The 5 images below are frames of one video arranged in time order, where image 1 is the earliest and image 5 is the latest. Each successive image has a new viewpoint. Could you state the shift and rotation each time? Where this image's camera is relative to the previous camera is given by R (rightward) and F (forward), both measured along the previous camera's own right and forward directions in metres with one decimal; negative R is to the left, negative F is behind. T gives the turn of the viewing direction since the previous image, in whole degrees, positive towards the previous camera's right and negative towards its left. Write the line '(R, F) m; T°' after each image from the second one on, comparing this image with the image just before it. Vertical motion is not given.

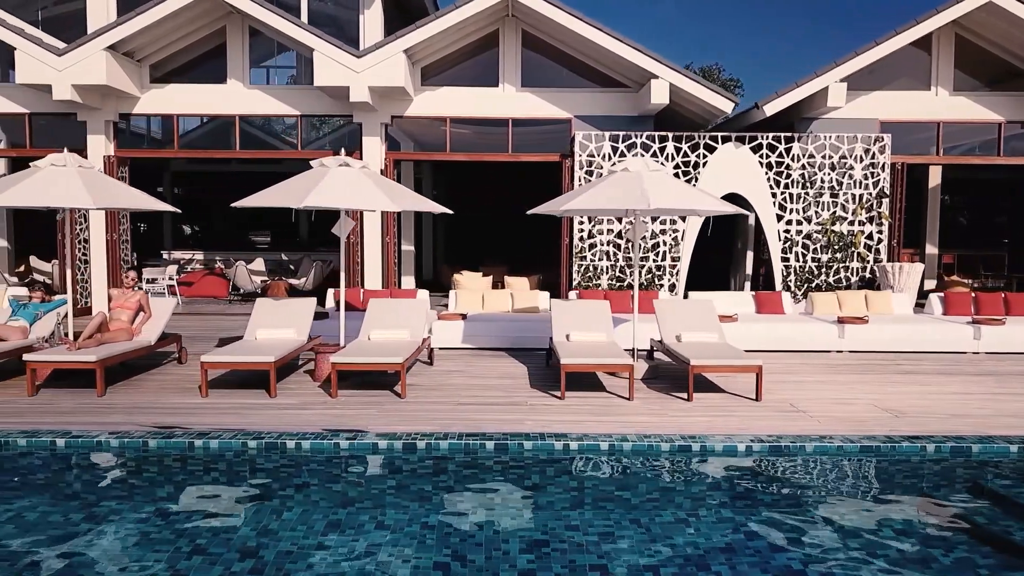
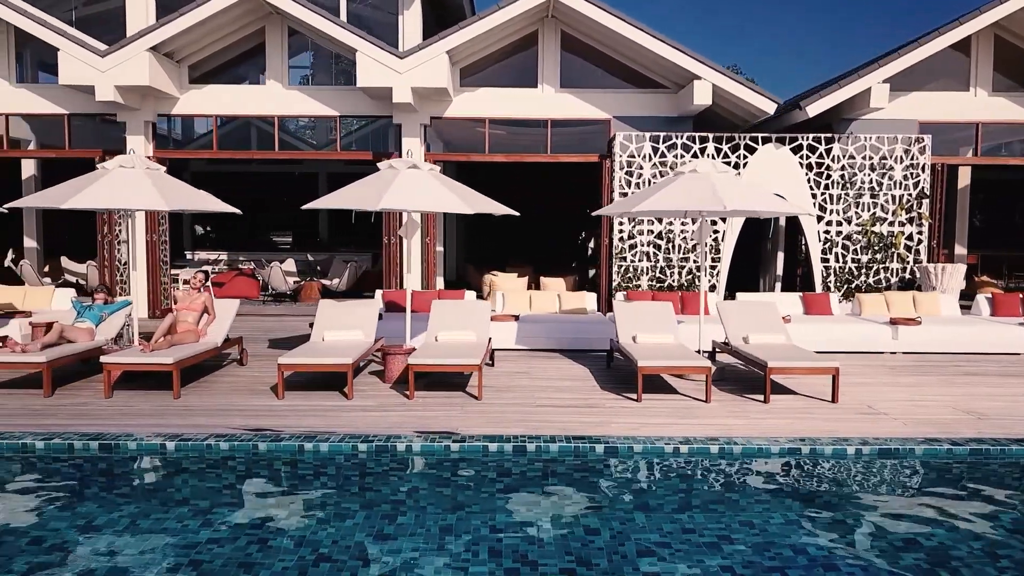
(-0.7, 0.0) m; 0°
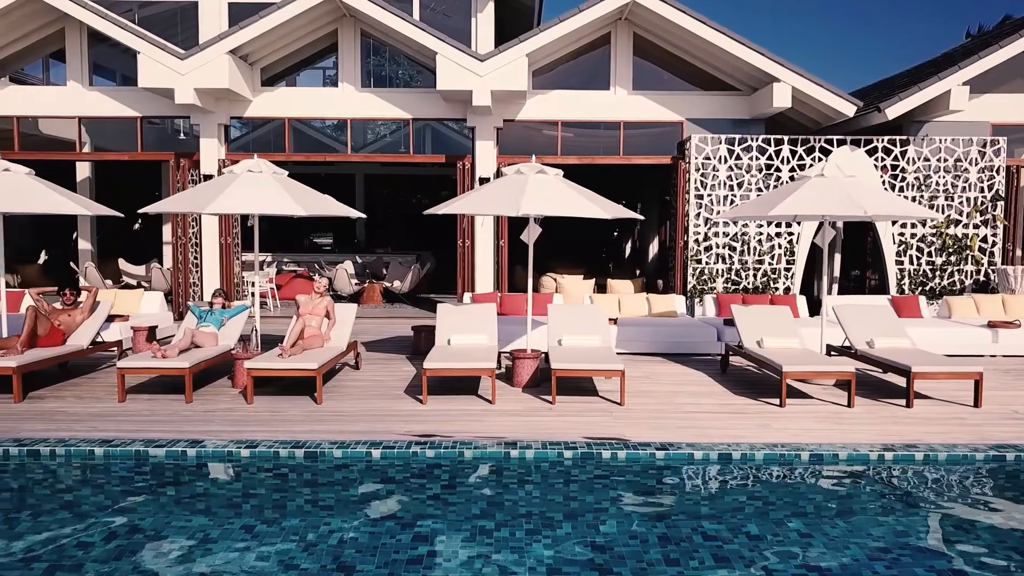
(-1.2, 0.0) m; 0°
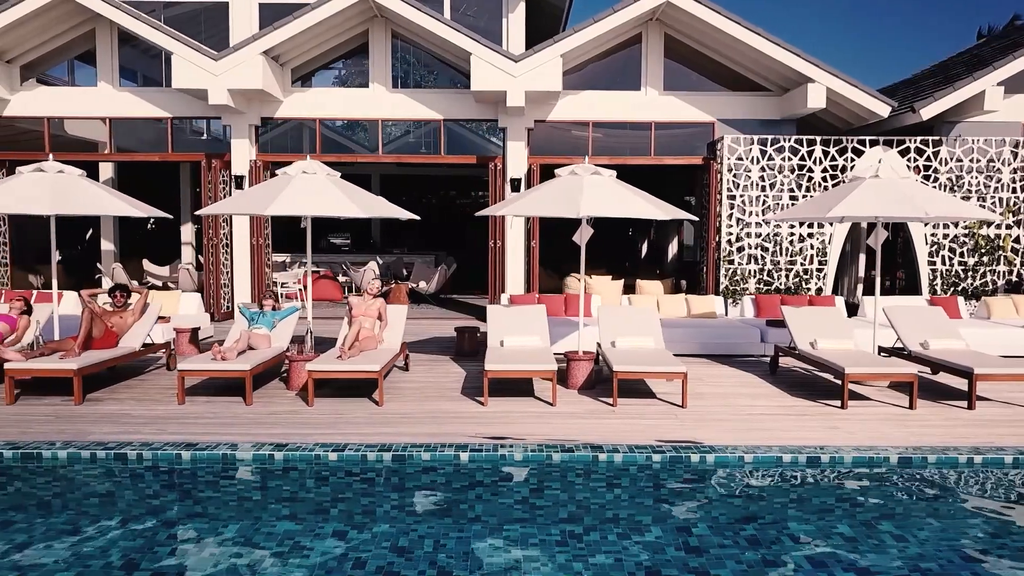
(-0.5, 0.0) m; 0°
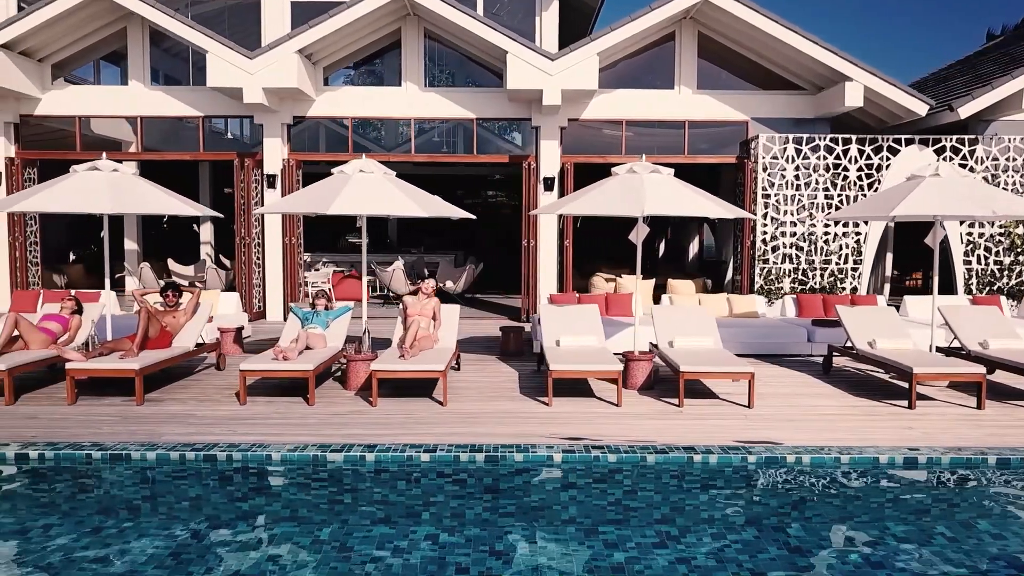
(-0.6, +0.1) m; 0°
